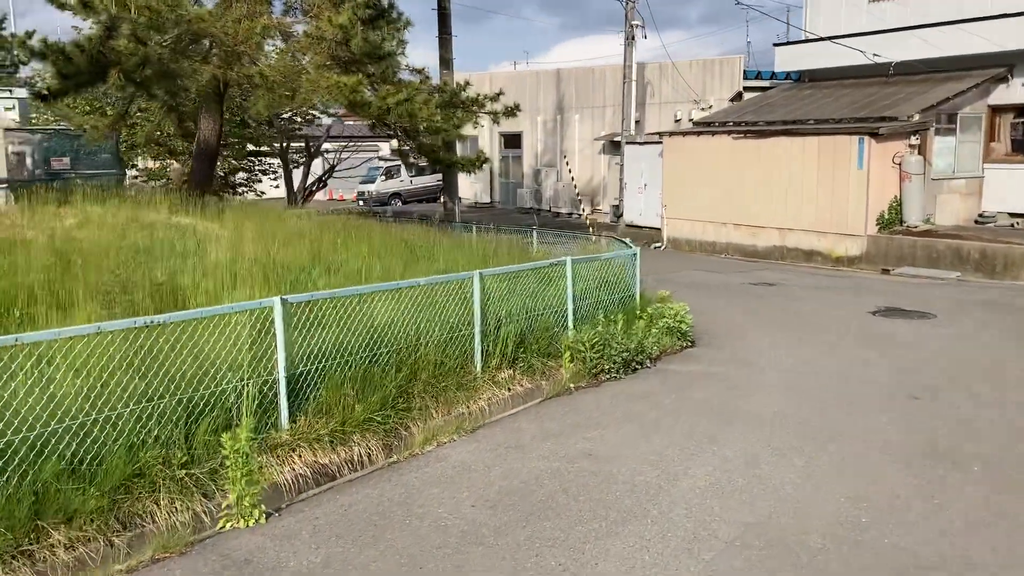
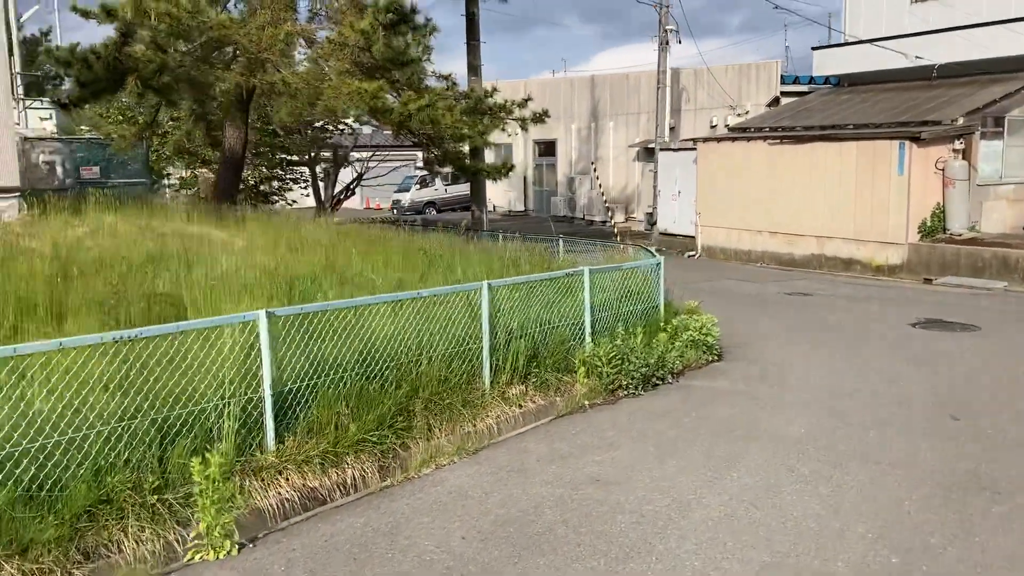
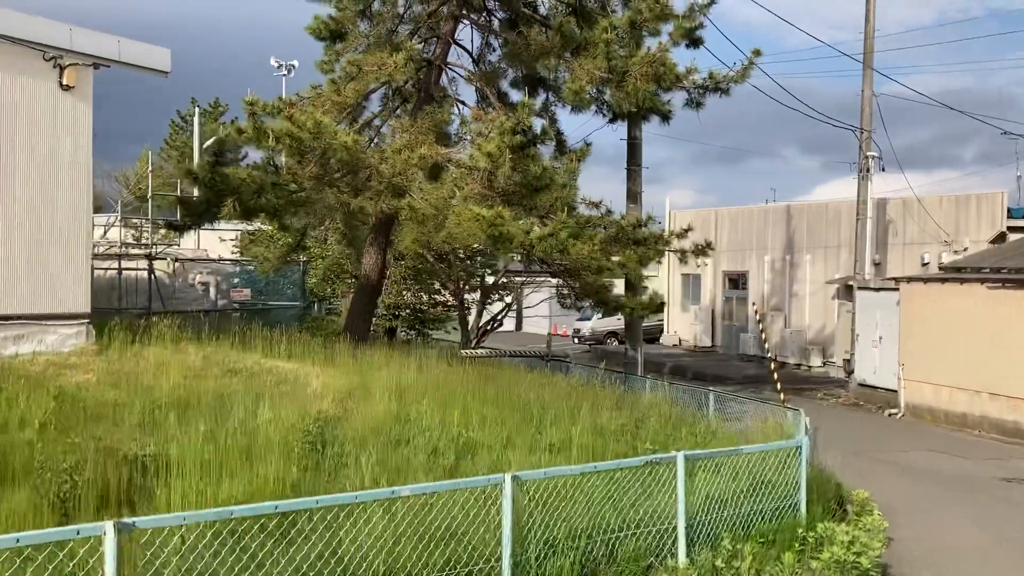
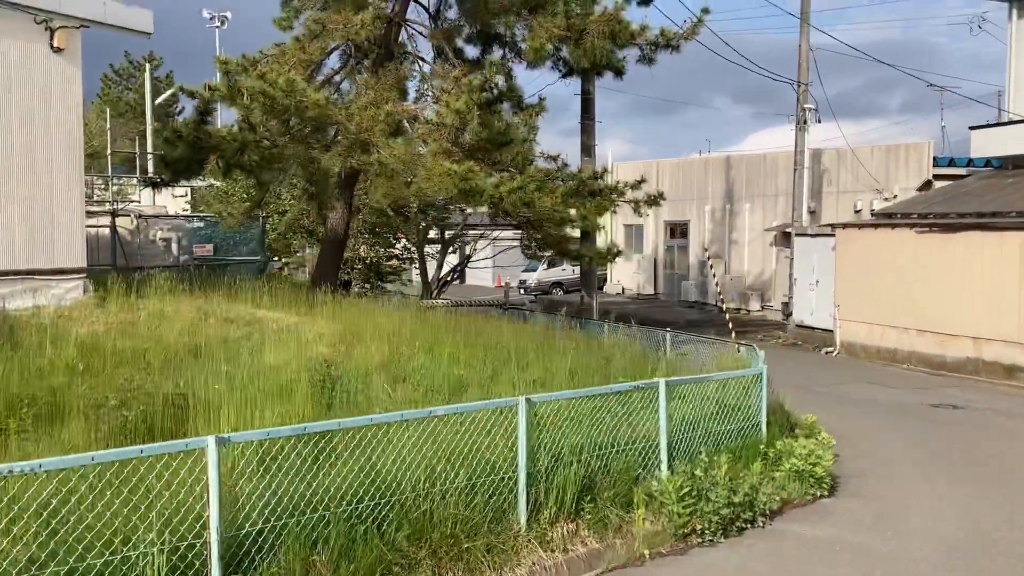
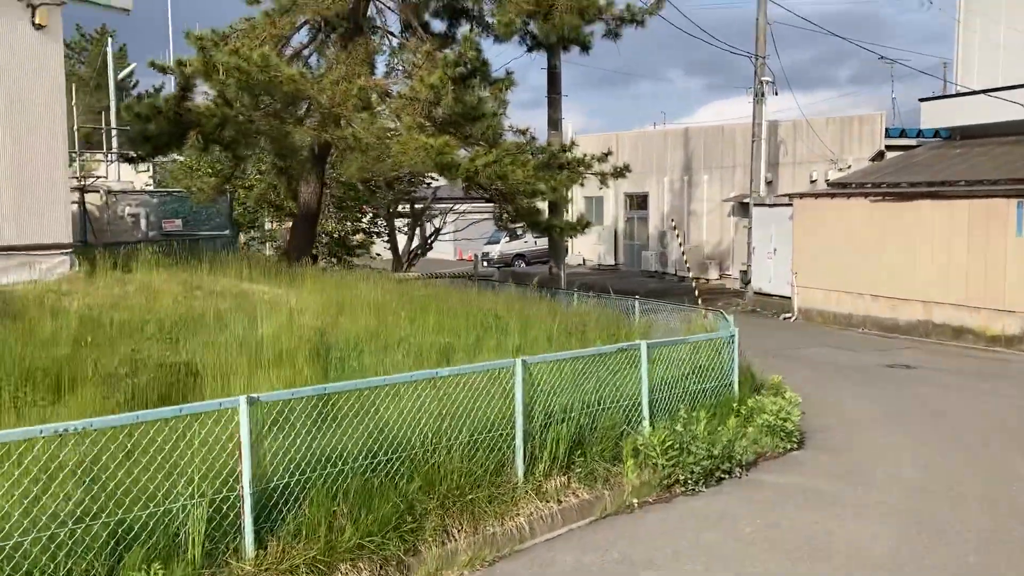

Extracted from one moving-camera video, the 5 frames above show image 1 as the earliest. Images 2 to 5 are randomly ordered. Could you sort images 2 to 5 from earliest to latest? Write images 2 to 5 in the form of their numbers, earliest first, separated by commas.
2, 5, 4, 3
